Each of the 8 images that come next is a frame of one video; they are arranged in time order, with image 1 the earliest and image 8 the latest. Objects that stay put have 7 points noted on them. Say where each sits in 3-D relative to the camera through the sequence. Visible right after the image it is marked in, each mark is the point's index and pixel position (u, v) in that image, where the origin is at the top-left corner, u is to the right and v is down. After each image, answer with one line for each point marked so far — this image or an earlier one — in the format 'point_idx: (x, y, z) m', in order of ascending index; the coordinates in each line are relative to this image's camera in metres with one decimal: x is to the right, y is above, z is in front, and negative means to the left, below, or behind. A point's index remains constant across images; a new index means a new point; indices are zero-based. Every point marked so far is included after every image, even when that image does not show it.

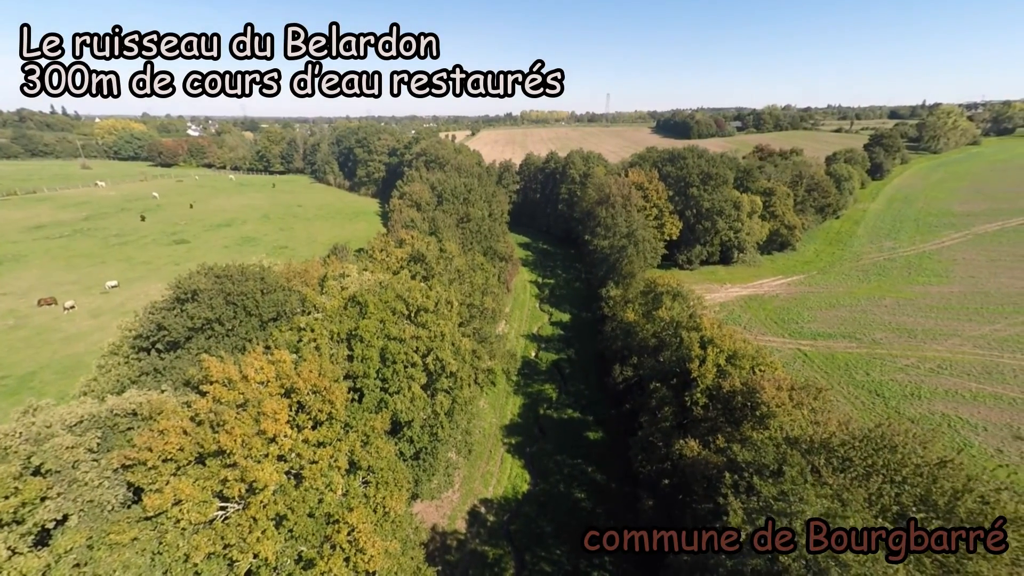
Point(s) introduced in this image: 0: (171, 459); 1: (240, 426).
0: (-18.1, -9.0, +18.0) m
1: (-14.6, -7.1, +18.0) m
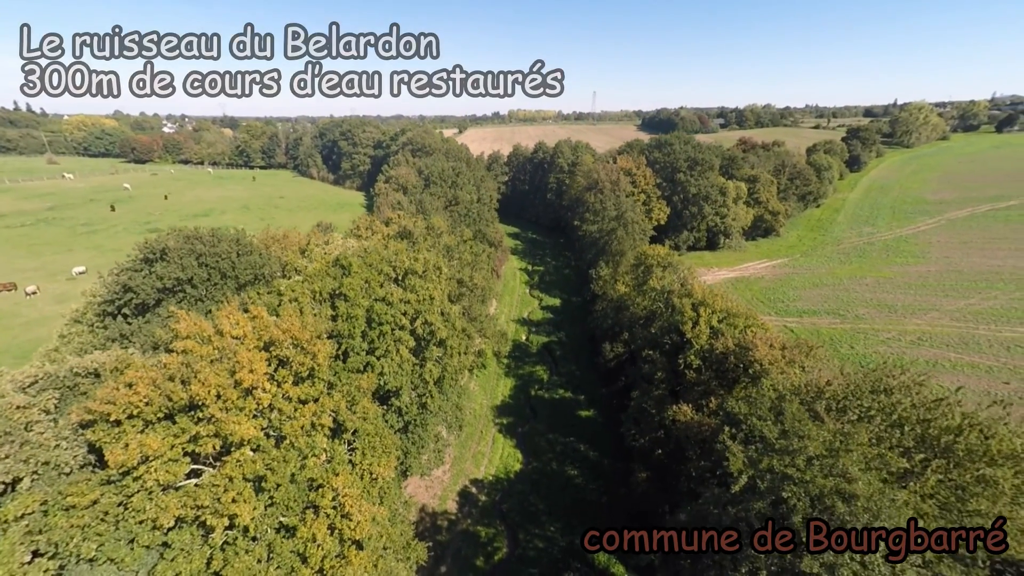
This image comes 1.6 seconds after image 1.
0: (-18.4, -6.2, +16.6) m
1: (-14.9, -4.2, +16.7) m
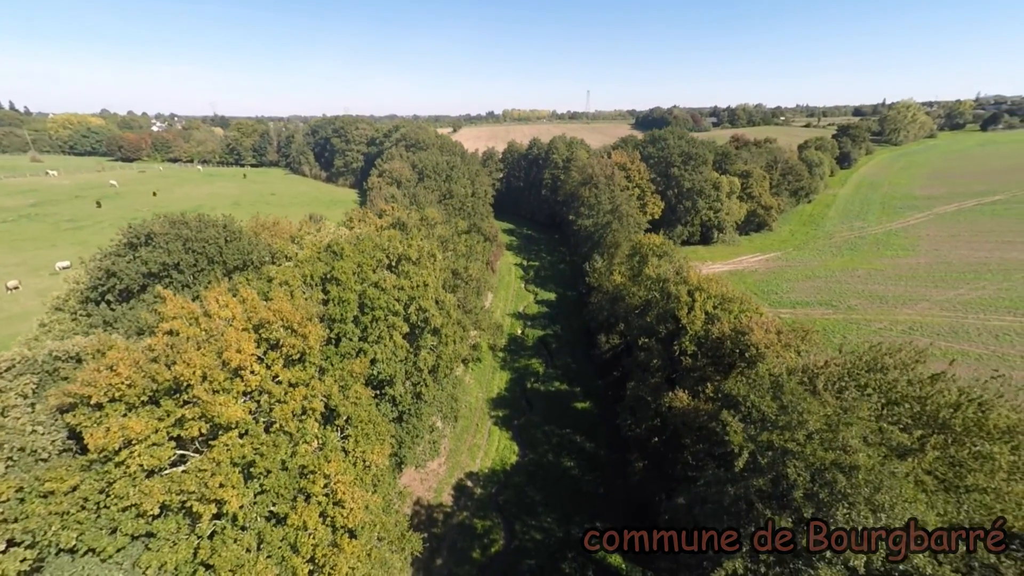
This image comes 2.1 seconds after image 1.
0: (-18.6, -5.2, +15.9) m
1: (-15.0, -3.2, +16.2) m
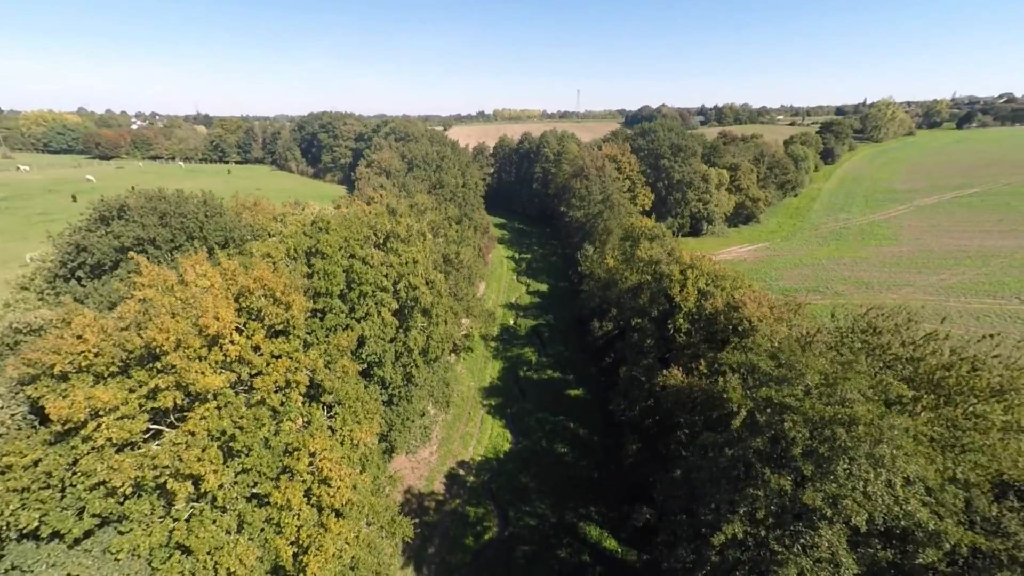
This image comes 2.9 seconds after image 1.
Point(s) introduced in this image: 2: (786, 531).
0: (-18.8, -3.6, +14.9) m
1: (-15.3, -1.5, +15.3) m
2: (+10.8, -9.6, +13.2) m
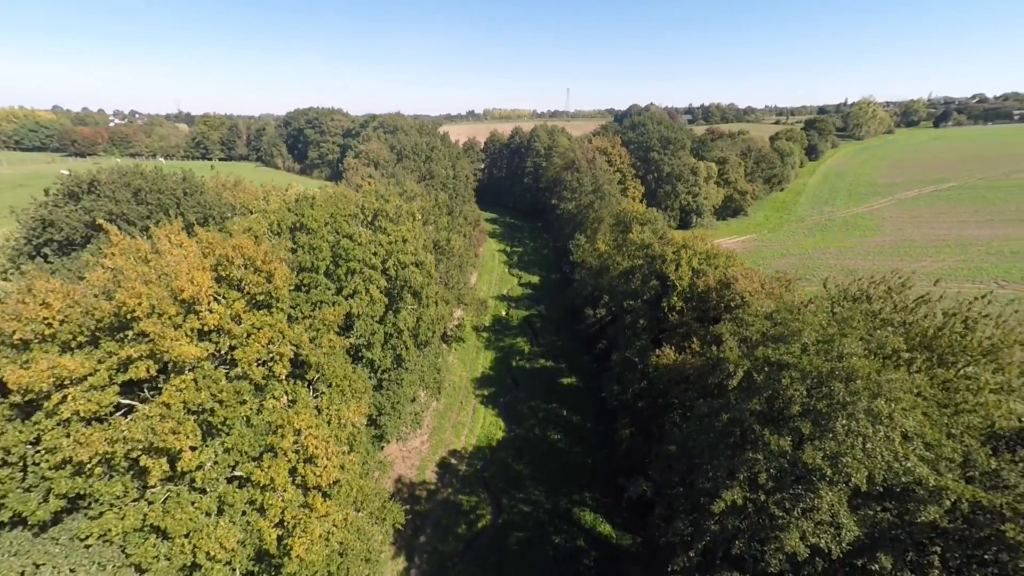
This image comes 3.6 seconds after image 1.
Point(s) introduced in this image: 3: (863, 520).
0: (-19.1, -2.1, +14.0) m
1: (-15.6, -0.1, +14.4) m
2: (+10.6, -7.9, +13.0) m
3: (+12.8, -8.5, +12.3) m
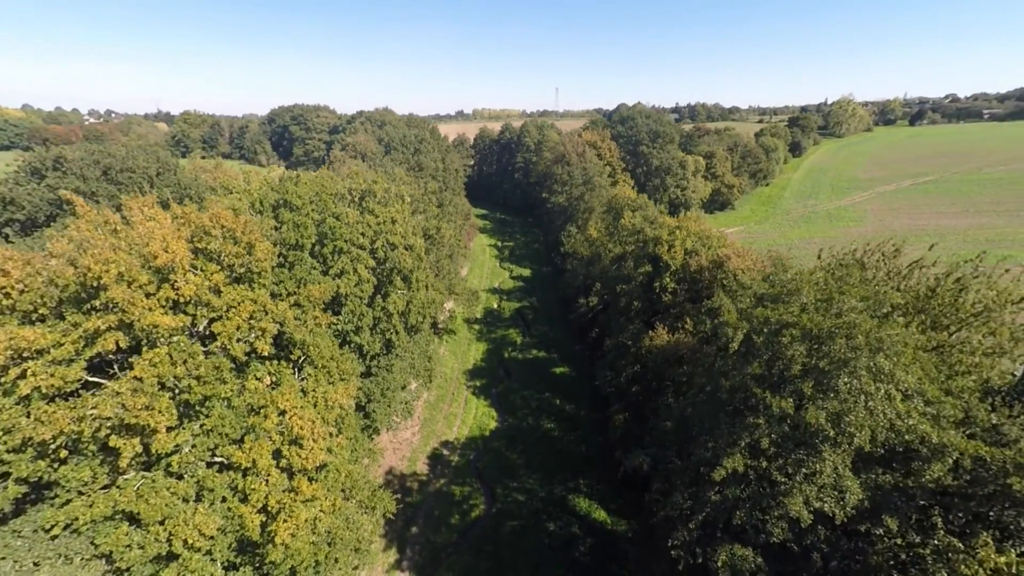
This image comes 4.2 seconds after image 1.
0: (-19.3, -0.9, +12.9) m
1: (-15.9, +1.2, +13.5) m
2: (+10.4, -6.4, +12.8) m
3: (+12.7, -6.9, +12.1) m
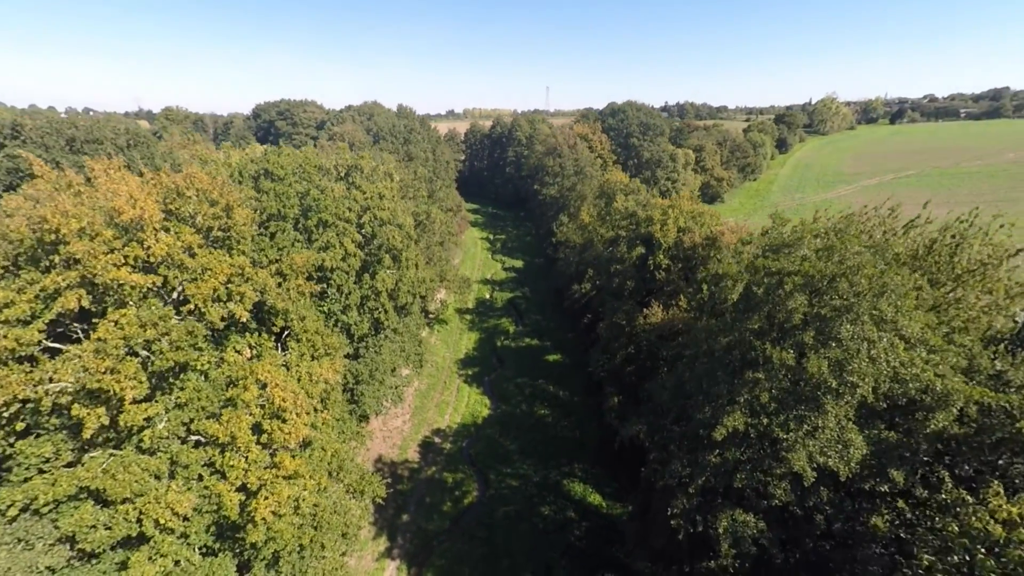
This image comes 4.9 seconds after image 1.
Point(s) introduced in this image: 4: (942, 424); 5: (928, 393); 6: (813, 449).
0: (-19.6, +0.6, +11.9) m
1: (-16.2, +2.7, +12.5) m
2: (+10.2, -4.7, +12.5) m
3: (+12.5, -5.2, +11.9) m
4: (+13.5, -4.2, +10.6) m
5: (+13.7, -3.5, +11.2) m
6: (+10.2, -5.4, +11.5) m
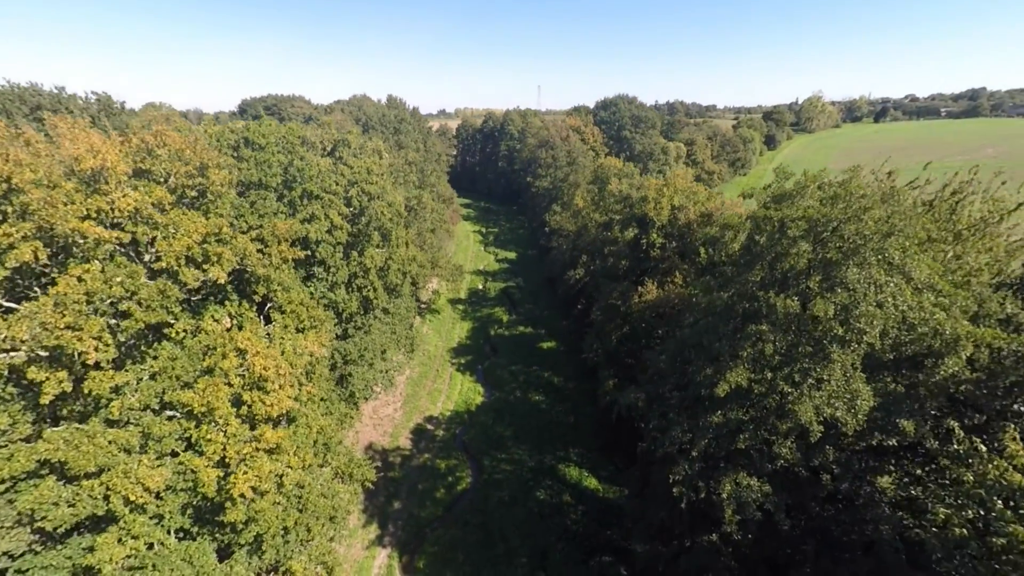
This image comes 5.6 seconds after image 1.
0: (-19.7, +2.2, +10.9) m
1: (-16.4, +4.3, +11.6) m
2: (+10.1, -3.0, +12.1) m
3: (+12.3, -3.5, +11.5) m
4: (+13.3, -2.5, +10.3) m
5: (+13.6, -1.8, +10.9) m
6: (+10.1, -3.7, +11.1) m
